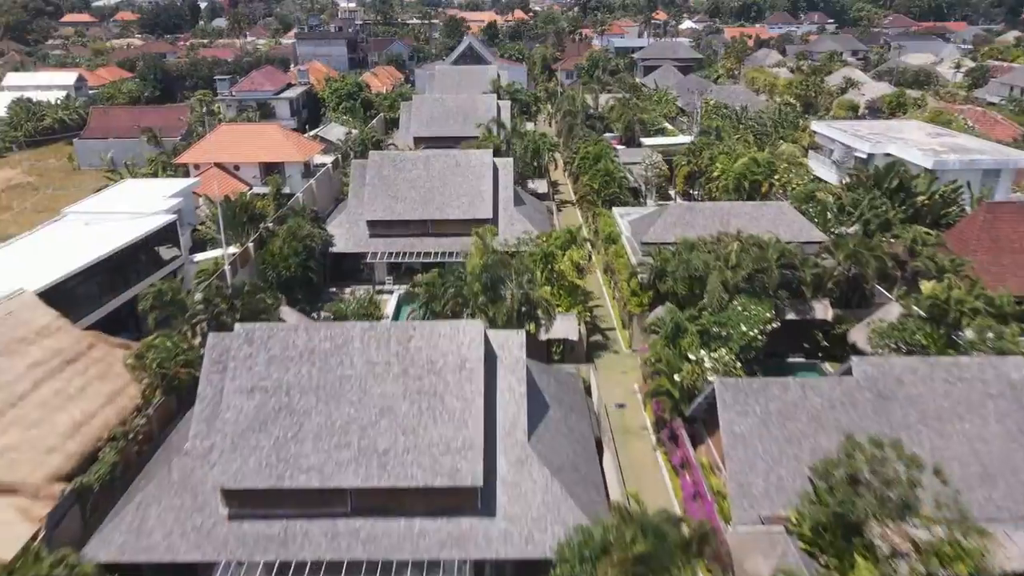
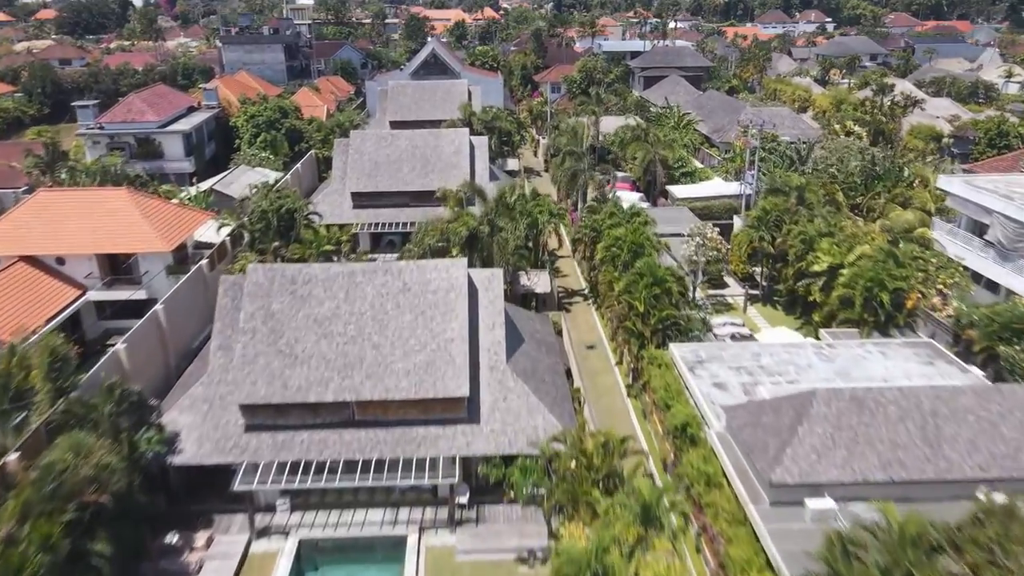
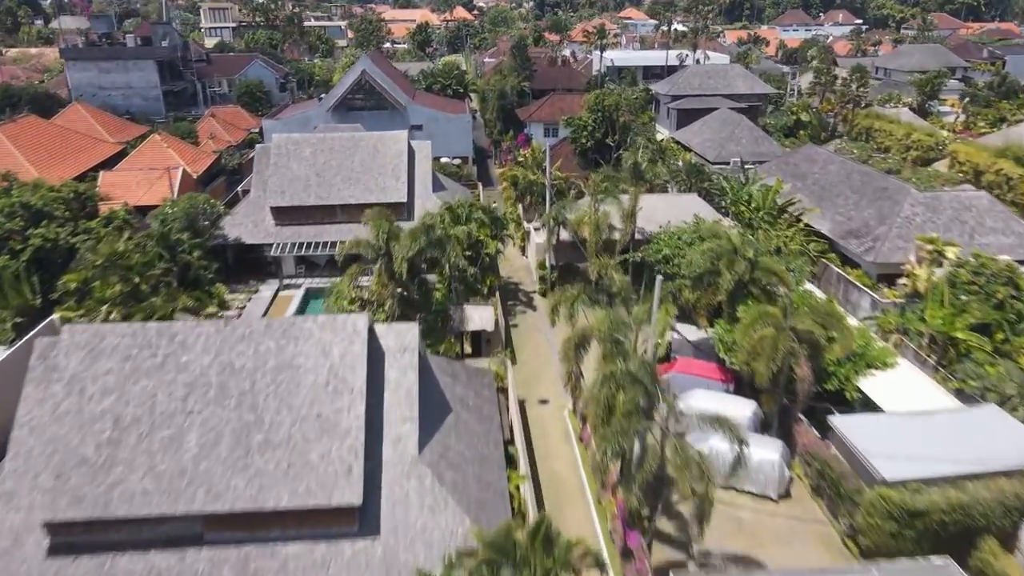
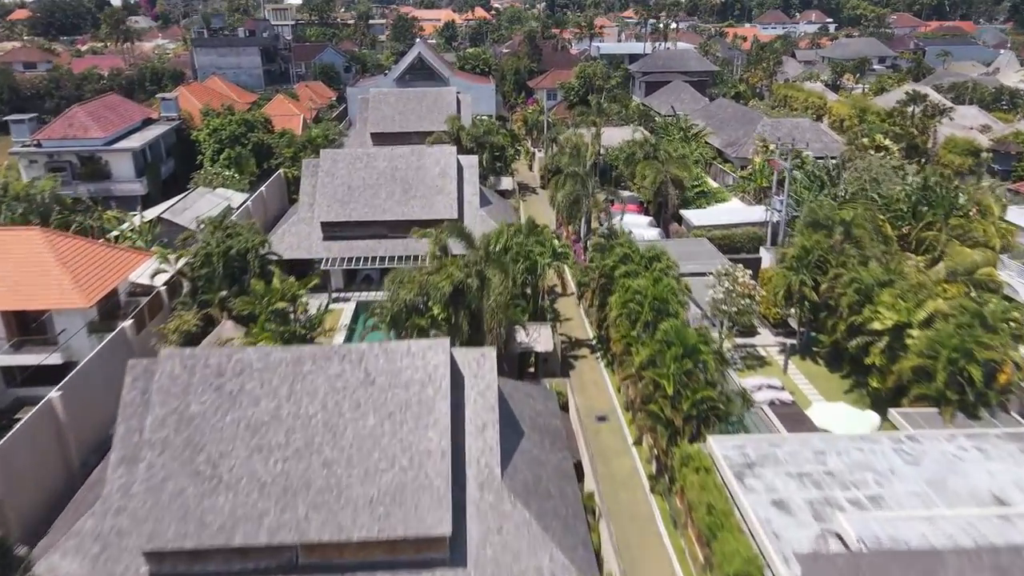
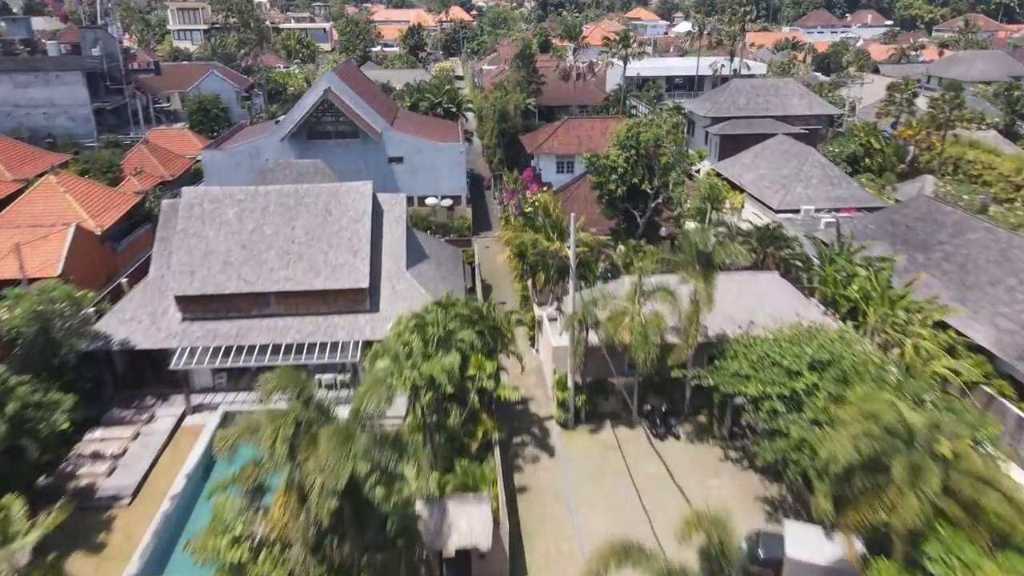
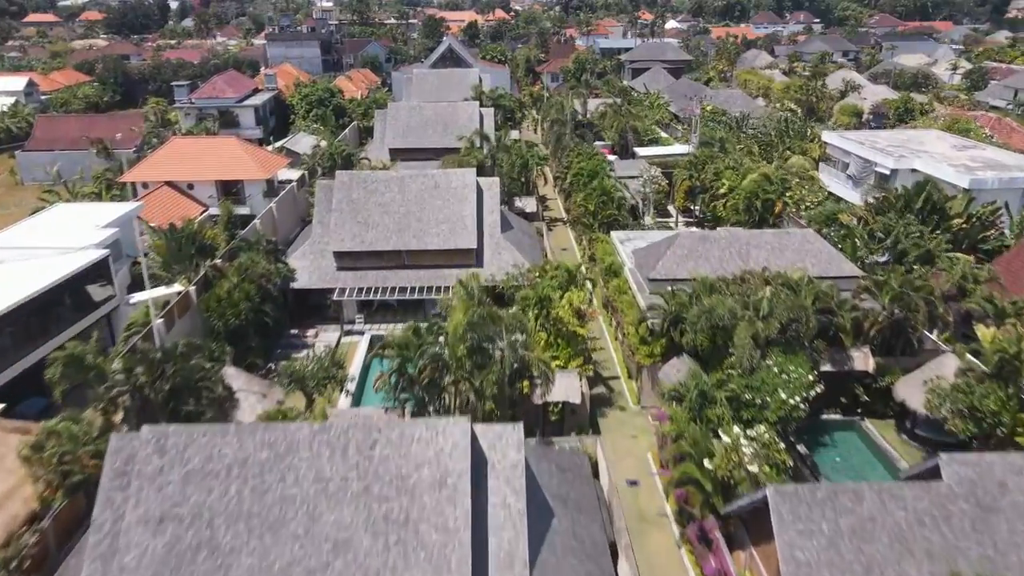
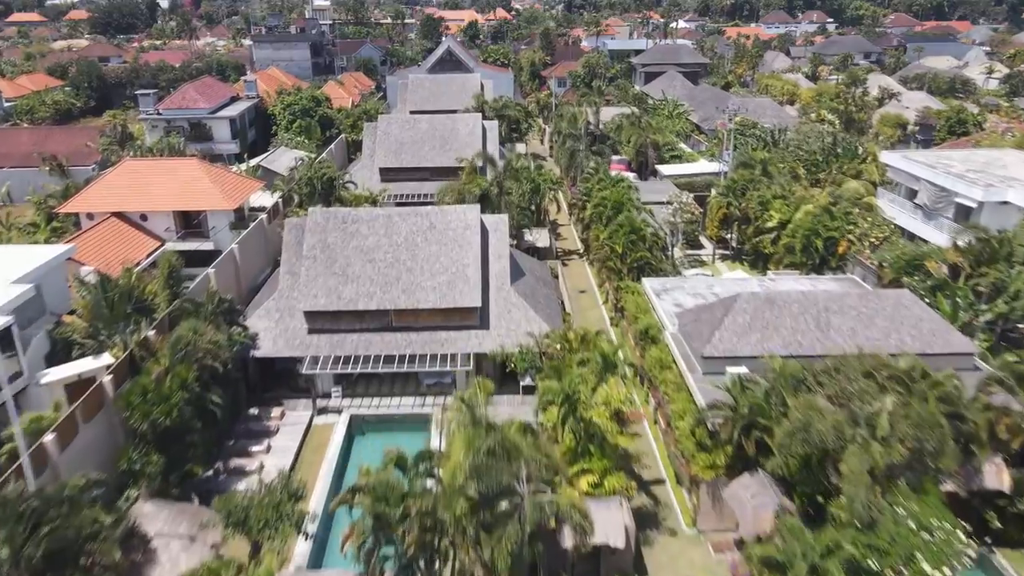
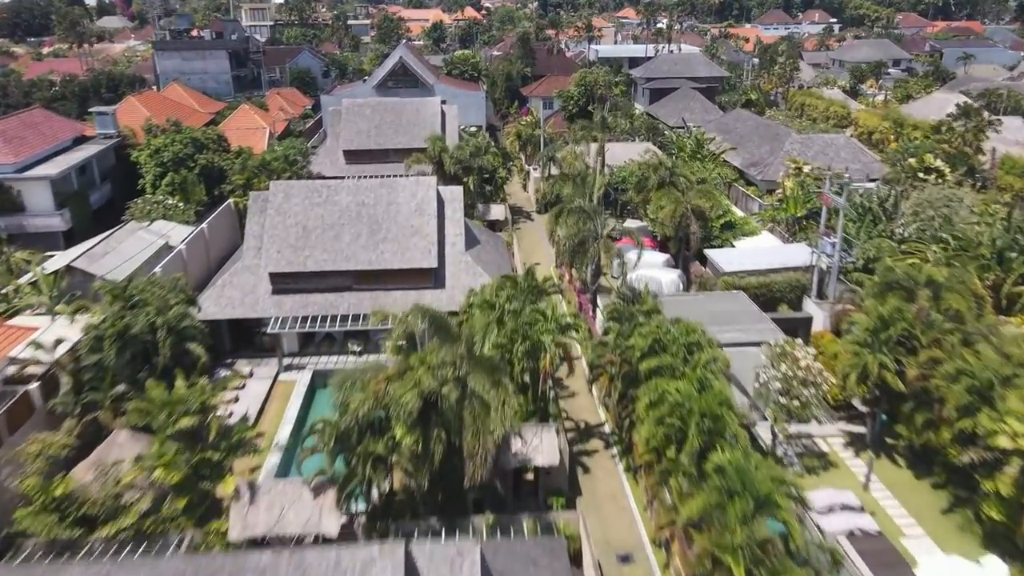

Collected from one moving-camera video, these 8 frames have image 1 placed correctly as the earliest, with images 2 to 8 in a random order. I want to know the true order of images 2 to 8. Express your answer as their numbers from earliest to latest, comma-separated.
6, 7, 2, 4, 8, 3, 5
